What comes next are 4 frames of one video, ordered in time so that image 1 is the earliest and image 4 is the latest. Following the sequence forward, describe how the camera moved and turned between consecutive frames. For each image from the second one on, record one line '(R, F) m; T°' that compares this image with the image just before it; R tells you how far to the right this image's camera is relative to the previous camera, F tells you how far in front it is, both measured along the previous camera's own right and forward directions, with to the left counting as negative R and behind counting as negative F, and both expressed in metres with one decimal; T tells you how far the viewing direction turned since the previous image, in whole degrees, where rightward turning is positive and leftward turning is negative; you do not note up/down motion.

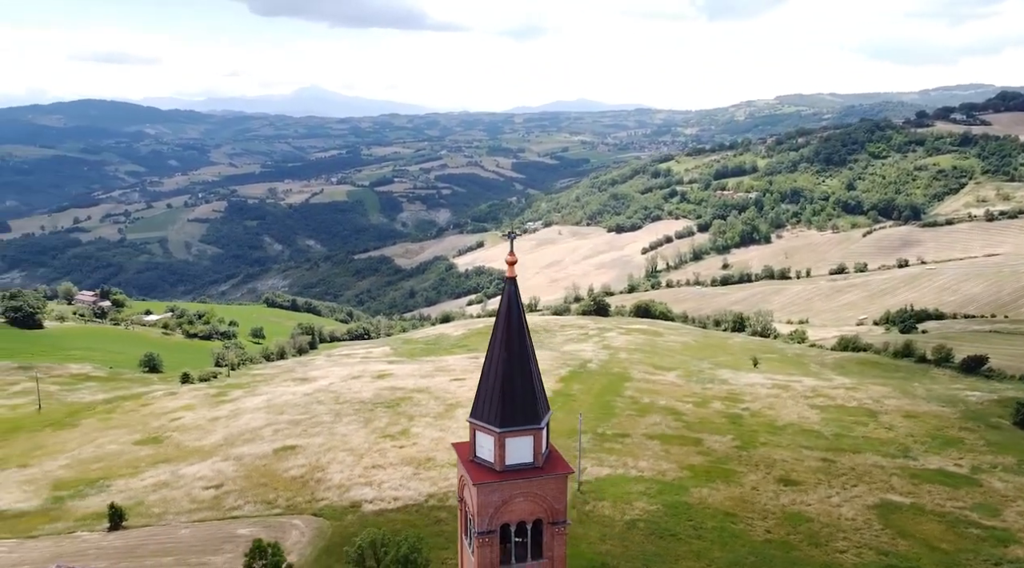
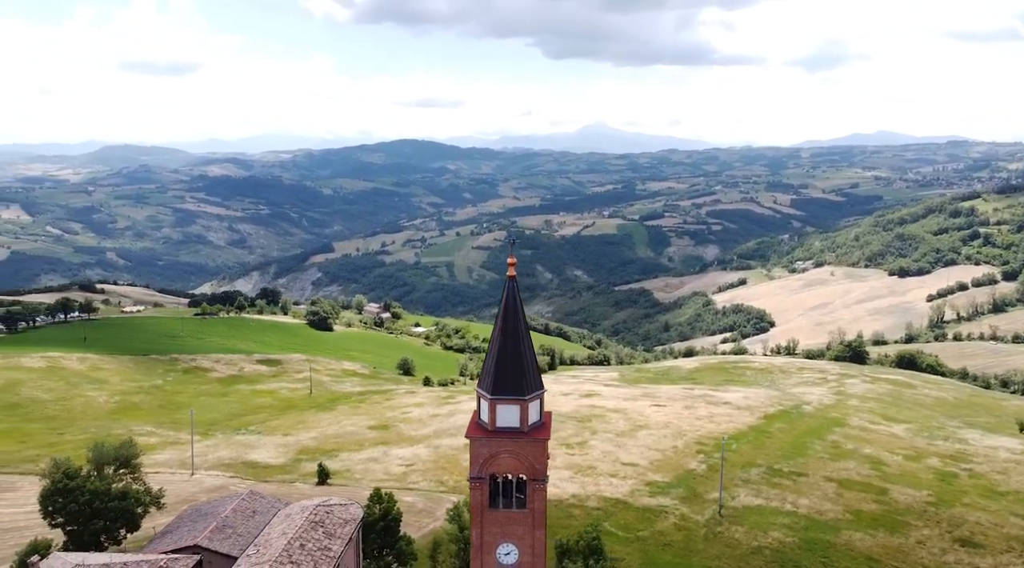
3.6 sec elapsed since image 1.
(+13.1, -7.7) m; -20°
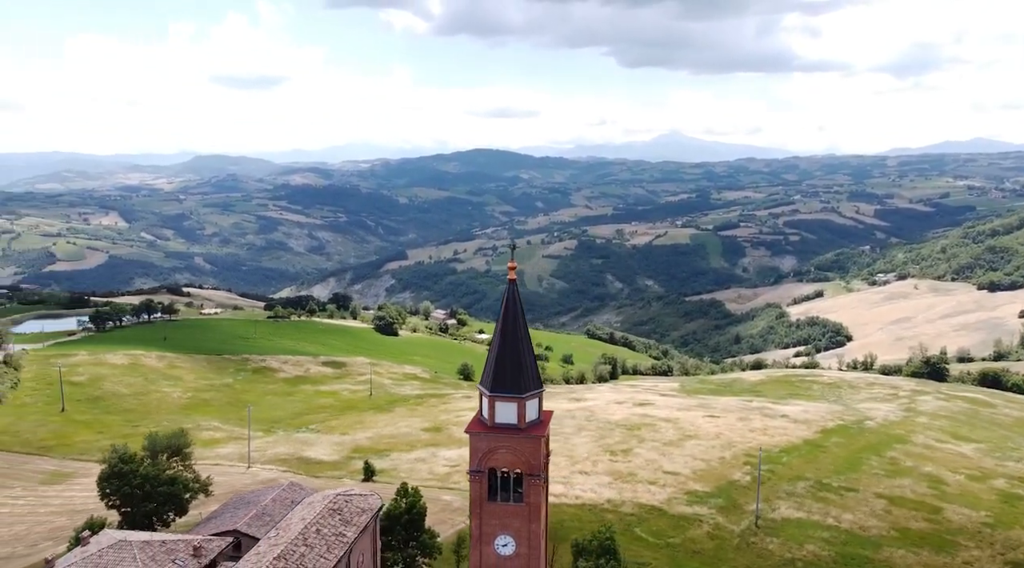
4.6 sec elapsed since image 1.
(+3.9, -2.1) m; -6°
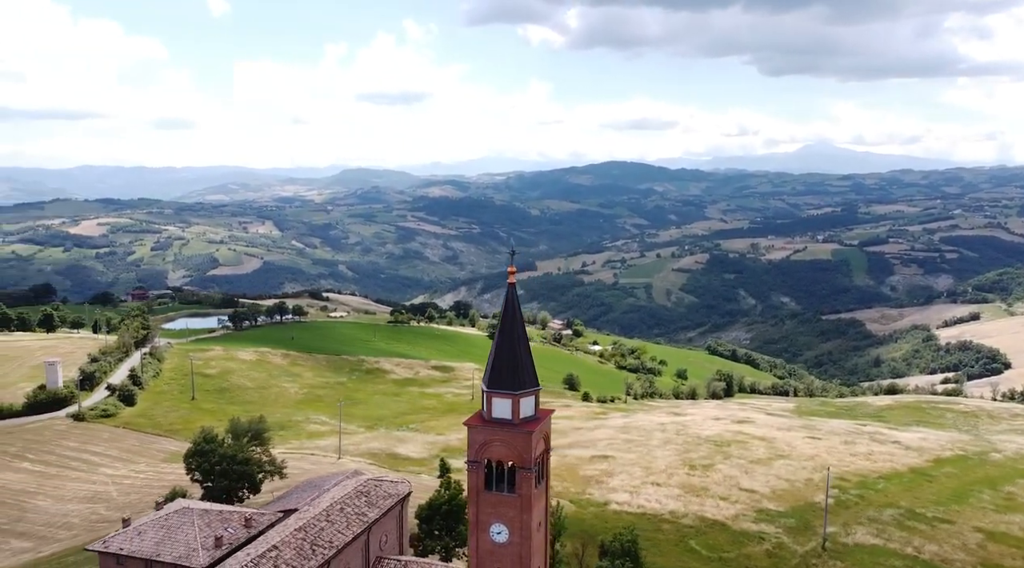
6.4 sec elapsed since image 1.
(+7.9, -2.5) m; -10°
